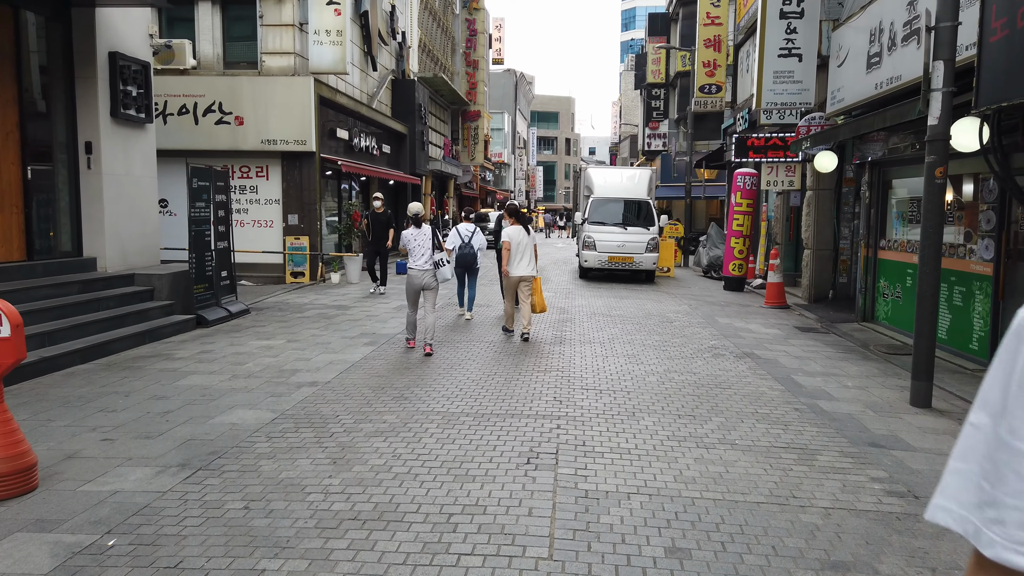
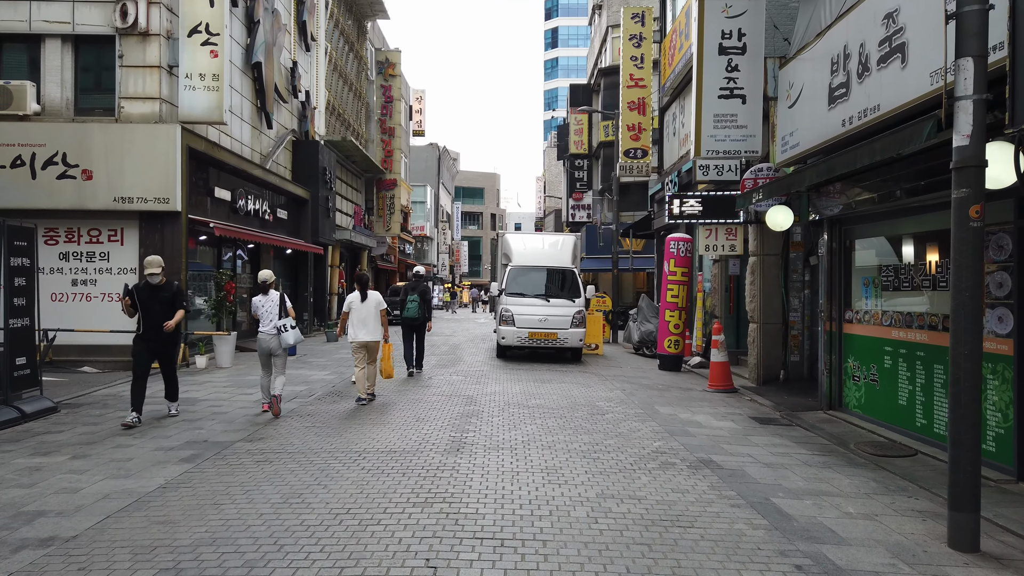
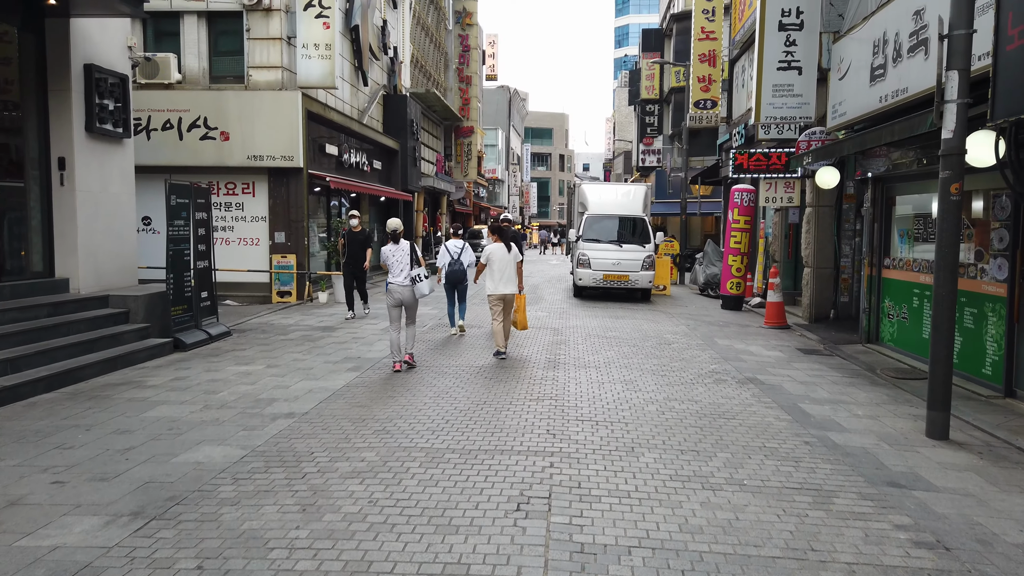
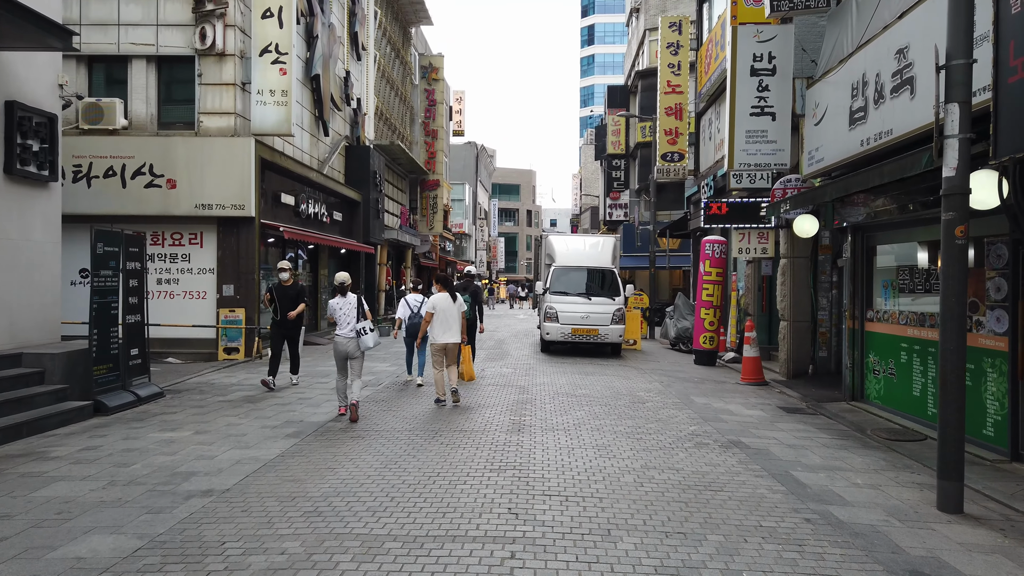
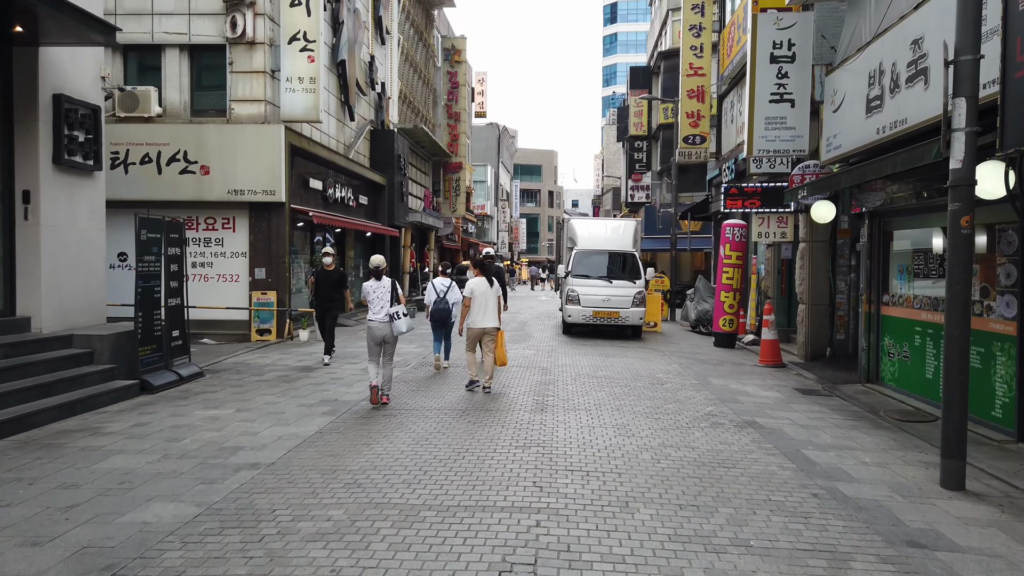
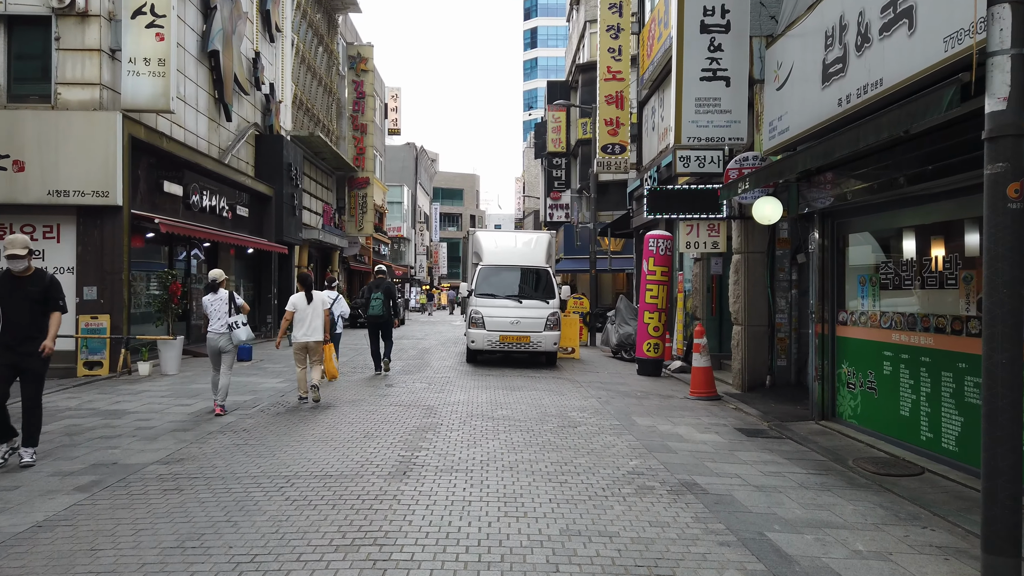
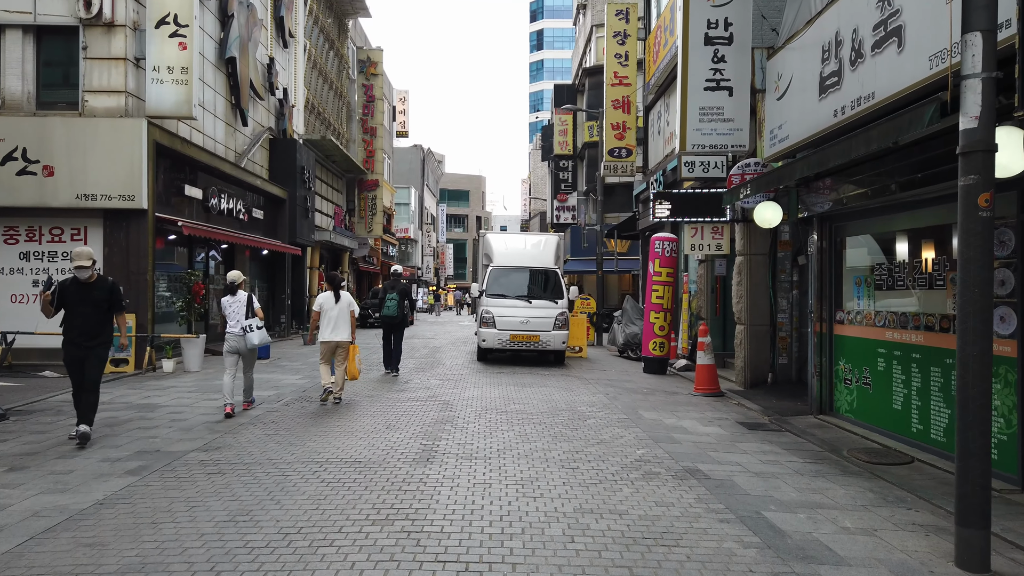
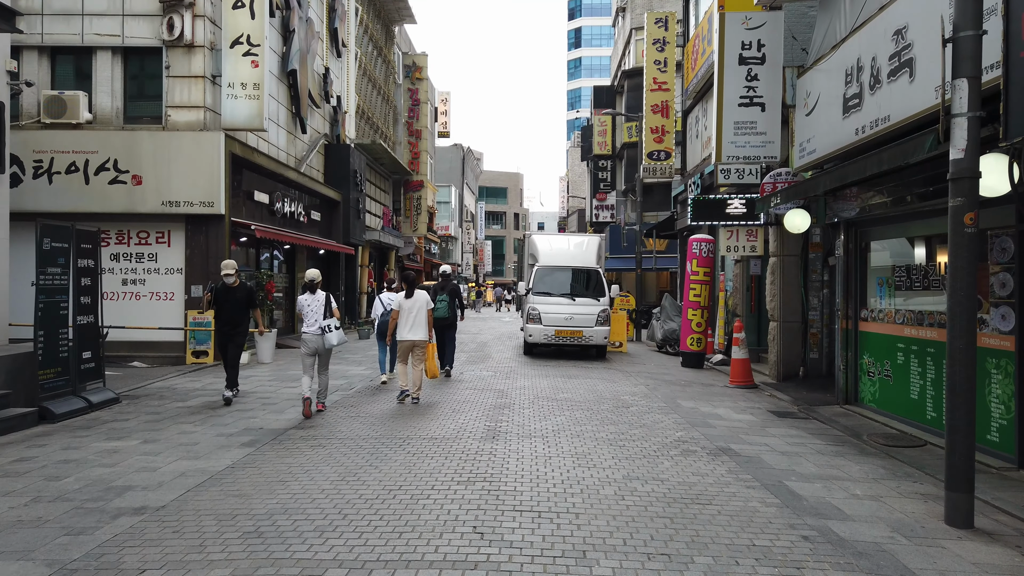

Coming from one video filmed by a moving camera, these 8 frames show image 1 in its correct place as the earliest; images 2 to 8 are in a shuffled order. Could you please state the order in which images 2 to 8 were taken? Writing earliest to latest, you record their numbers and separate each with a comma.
3, 5, 4, 8, 2, 7, 6
